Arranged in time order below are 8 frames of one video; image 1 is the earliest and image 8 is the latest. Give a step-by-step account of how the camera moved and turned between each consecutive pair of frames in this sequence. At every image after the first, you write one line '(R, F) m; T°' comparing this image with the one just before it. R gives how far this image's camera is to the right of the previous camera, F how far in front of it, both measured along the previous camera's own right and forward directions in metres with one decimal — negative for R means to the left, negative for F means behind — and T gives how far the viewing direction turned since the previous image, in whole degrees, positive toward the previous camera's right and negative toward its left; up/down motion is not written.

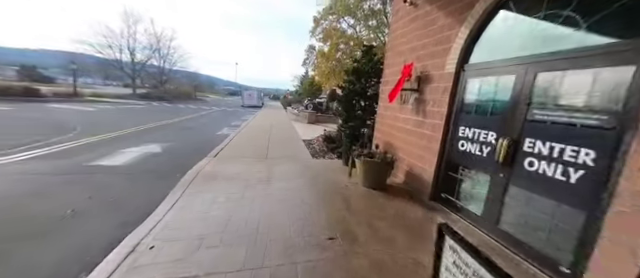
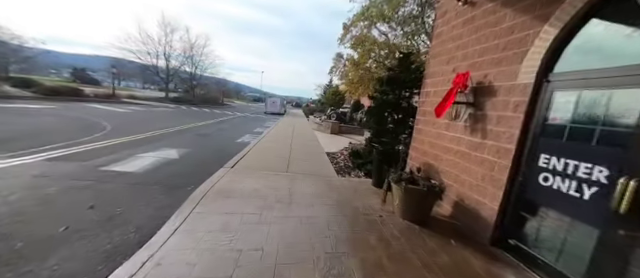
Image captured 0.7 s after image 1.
(-0.2, +0.5) m; -5°
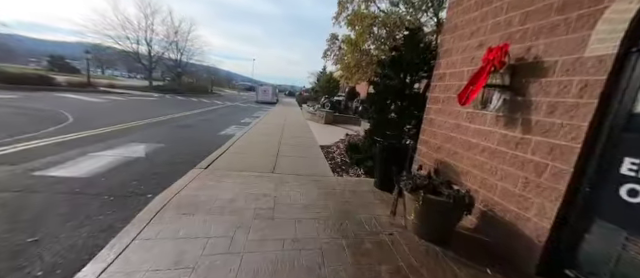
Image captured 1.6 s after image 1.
(0.0, +0.8) m; +2°
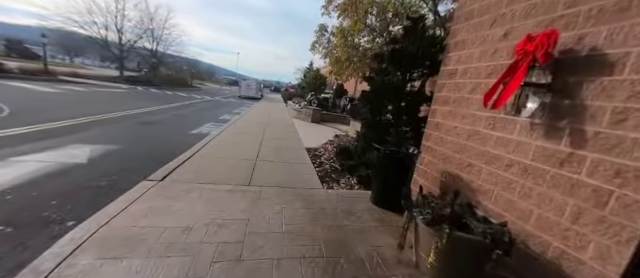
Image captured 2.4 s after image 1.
(0.0, +0.7) m; +4°
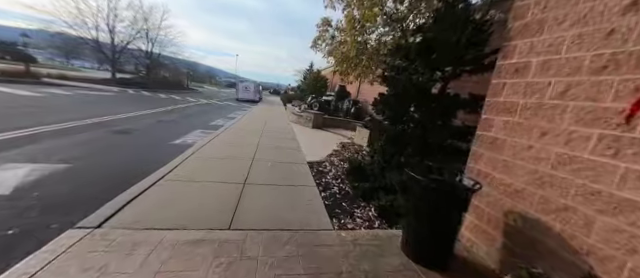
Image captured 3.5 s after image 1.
(-0.1, +0.9) m; 0°
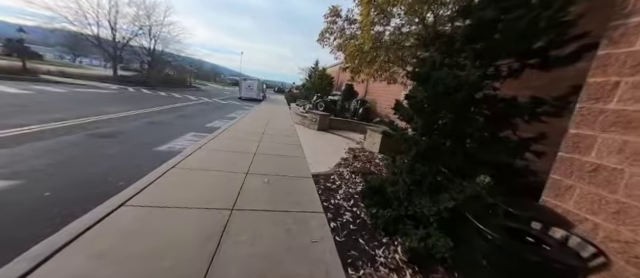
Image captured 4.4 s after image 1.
(-0.1, +0.7) m; -1°
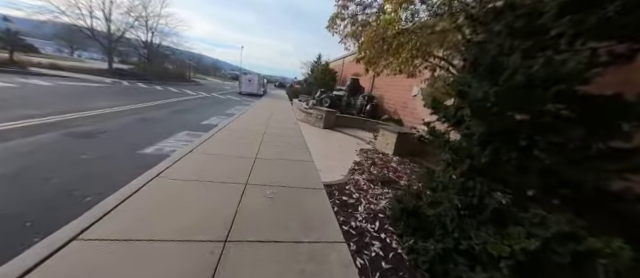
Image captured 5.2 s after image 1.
(-0.2, +0.7) m; 0°
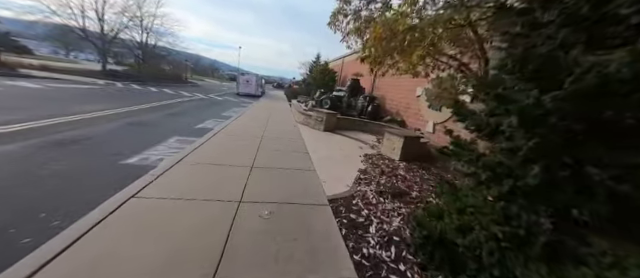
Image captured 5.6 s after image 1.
(-0.1, +0.4) m; 0°
